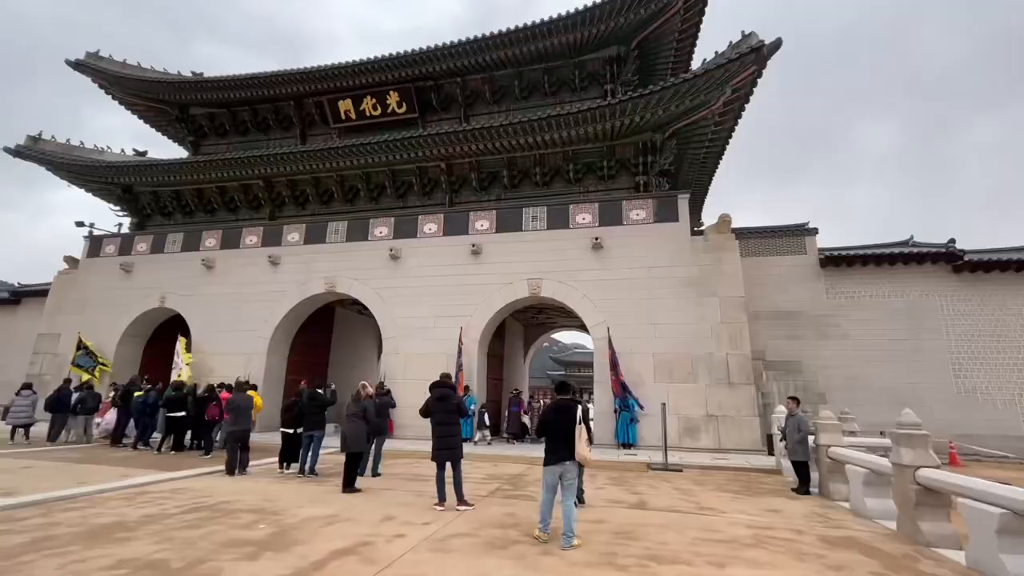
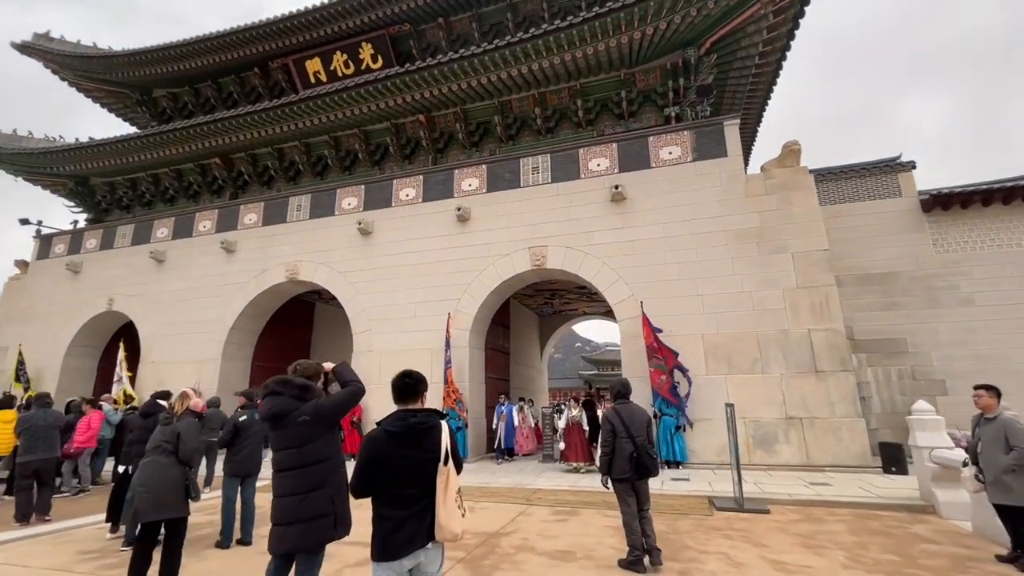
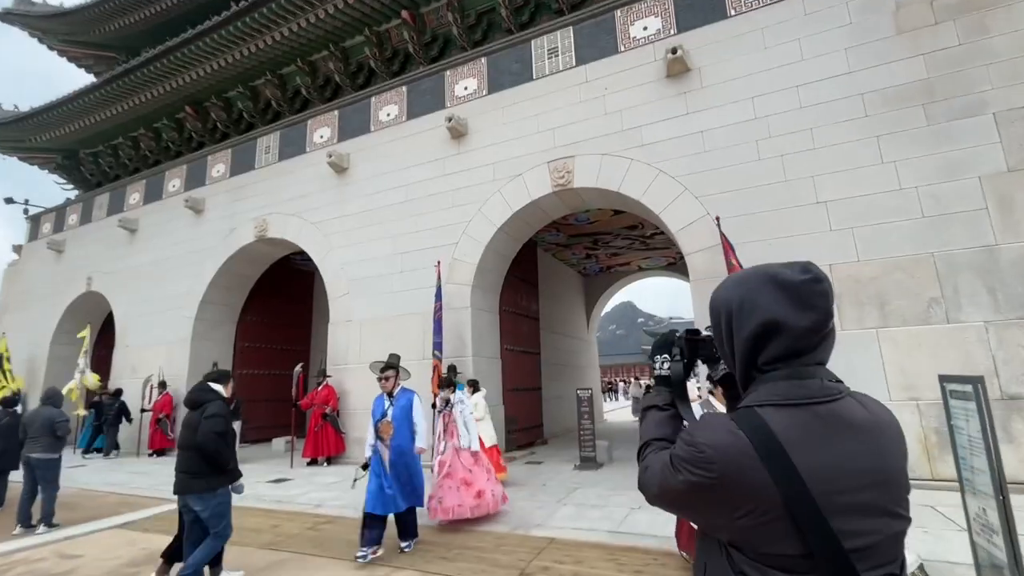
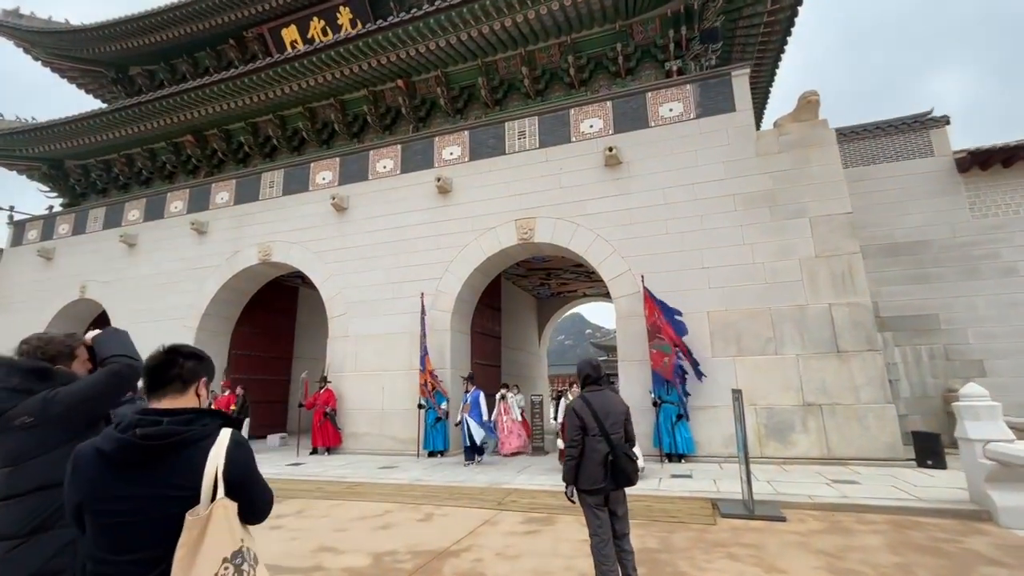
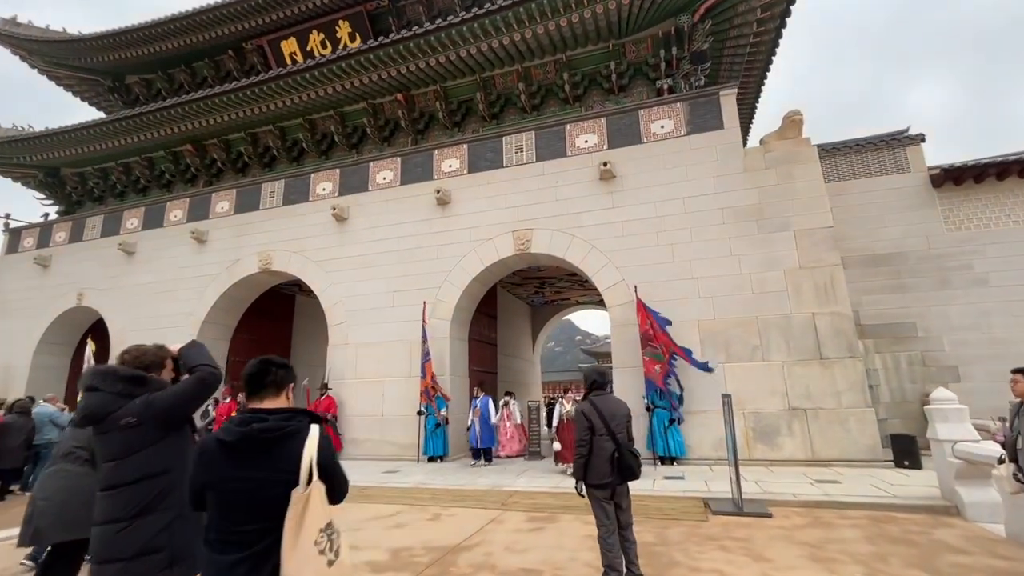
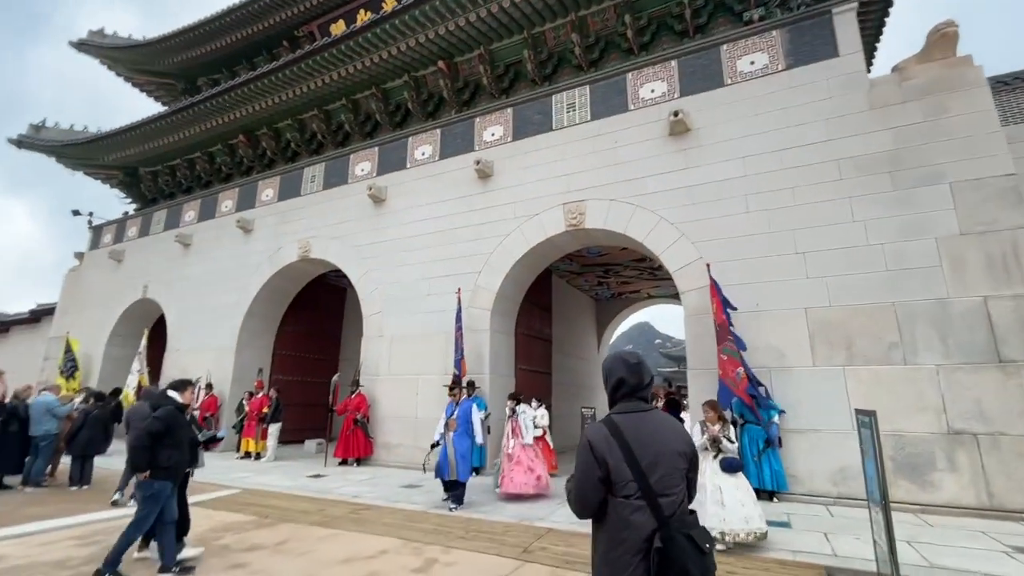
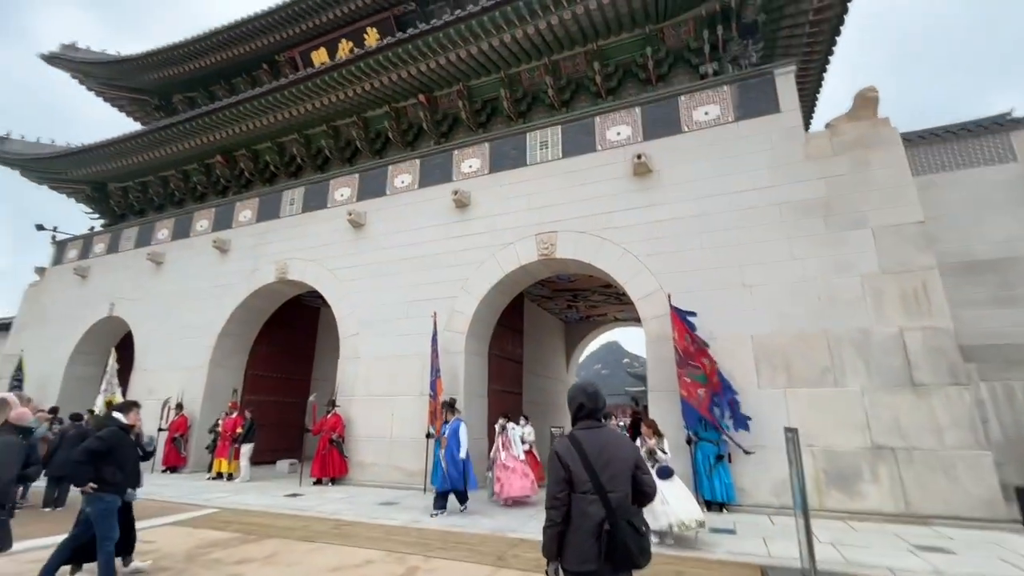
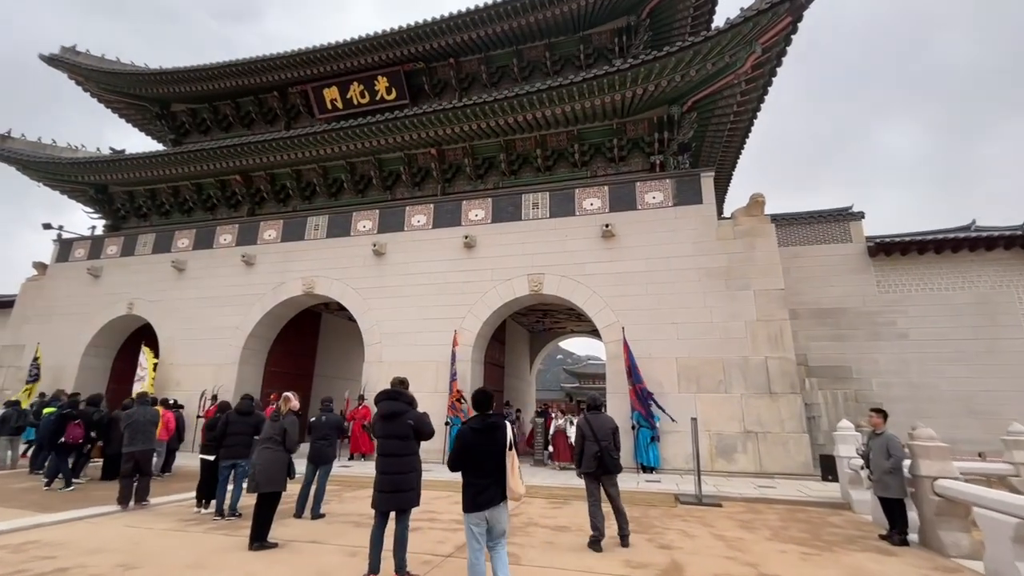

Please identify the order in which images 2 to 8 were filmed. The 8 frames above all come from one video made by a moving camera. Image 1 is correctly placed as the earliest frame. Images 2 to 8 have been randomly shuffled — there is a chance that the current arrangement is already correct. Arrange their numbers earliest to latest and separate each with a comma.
8, 2, 5, 4, 7, 6, 3
